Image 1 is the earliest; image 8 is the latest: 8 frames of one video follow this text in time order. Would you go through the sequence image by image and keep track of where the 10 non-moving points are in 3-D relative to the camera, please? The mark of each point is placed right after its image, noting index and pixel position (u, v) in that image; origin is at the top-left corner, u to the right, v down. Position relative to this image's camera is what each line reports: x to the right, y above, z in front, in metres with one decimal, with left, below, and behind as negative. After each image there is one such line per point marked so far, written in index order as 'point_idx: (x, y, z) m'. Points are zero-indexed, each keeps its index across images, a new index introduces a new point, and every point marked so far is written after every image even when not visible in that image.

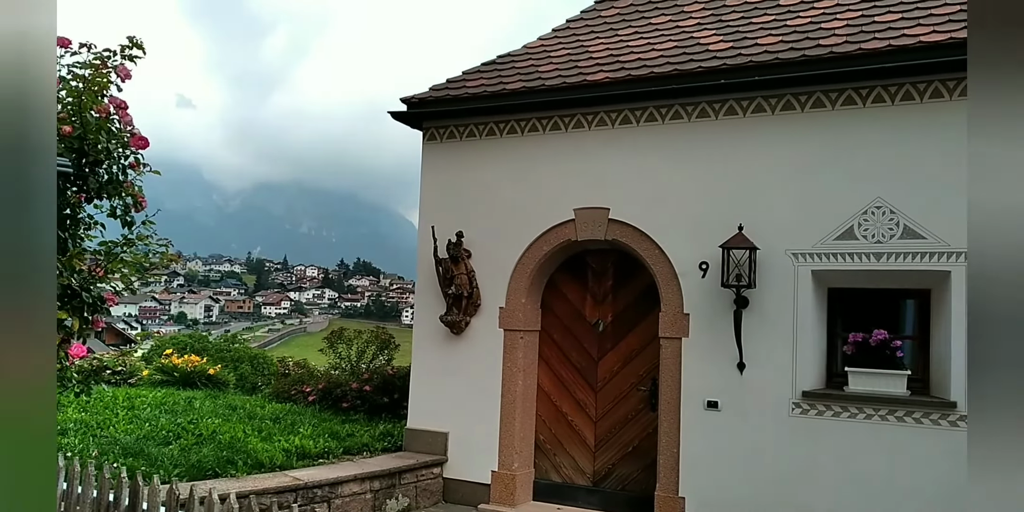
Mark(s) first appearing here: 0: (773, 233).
0: (+2.2, +0.2, +5.4) m
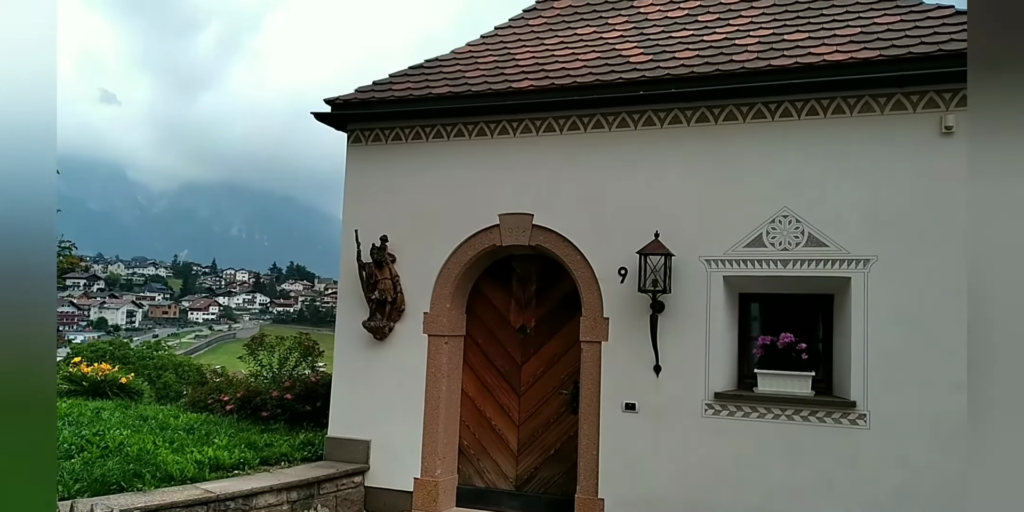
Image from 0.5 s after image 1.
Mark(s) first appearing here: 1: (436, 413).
0: (+1.5, +0.1, +5.6) m
1: (-0.7, -1.4, +6.1) m
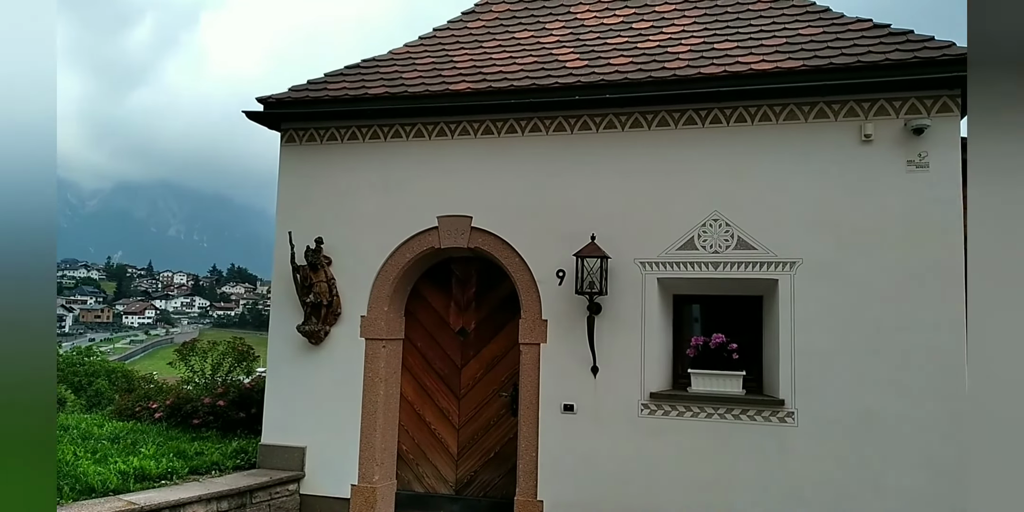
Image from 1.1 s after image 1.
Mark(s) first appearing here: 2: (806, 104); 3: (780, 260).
0: (+1.0, +0.1, +5.7) m
1: (-1.3, -1.5, +6.0) m
2: (+2.4, +1.3, +5.5) m
3: (+2.2, 0.0, +5.4) m
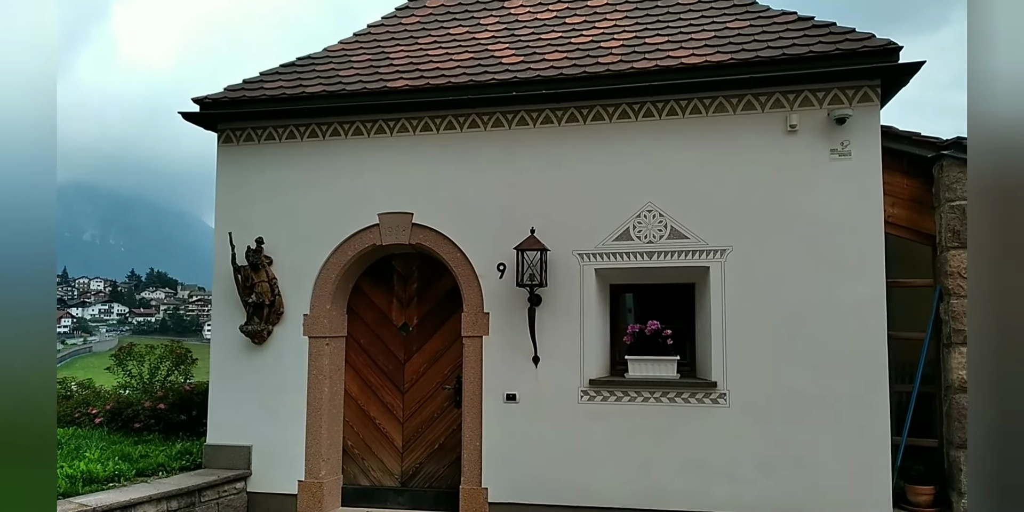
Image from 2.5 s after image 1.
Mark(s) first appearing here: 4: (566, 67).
0: (+0.4, +0.2, +5.8) m
1: (-1.8, -1.4, +6.0) m
2: (+1.9, +1.4, +5.6) m
3: (+1.7, +0.1, +5.6) m
4: (+0.5, +1.7, +5.9) m
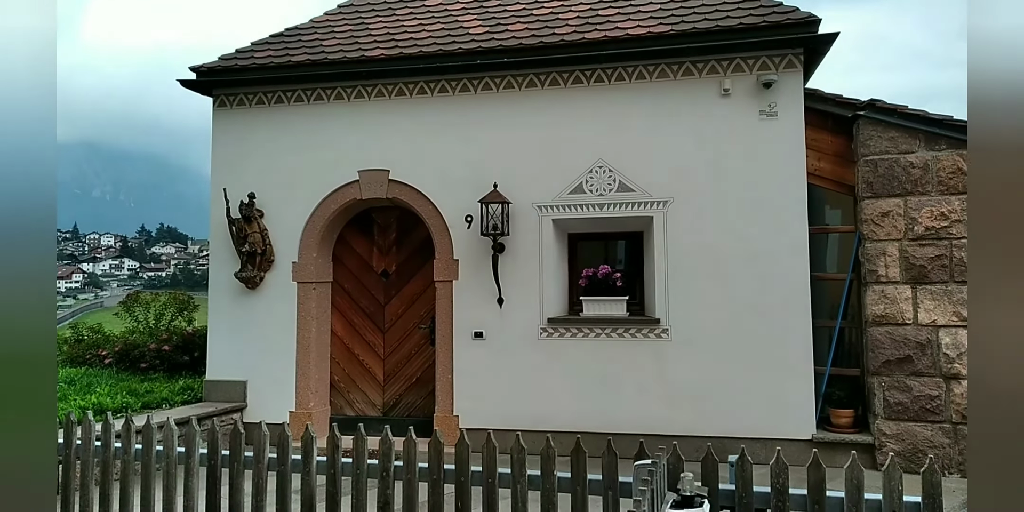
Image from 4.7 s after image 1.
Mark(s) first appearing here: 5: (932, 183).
0: (+0.1, +0.7, +6.5) m
1: (-2.1, -1.0, +6.7) m
2: (+1.6, +1.8, +6.3) m
3: (+1.4, +0.5, +6.3) m
4: (+0.1, +2.2, +6.5) m
5: (+3.7, +0.6, +5.7) m
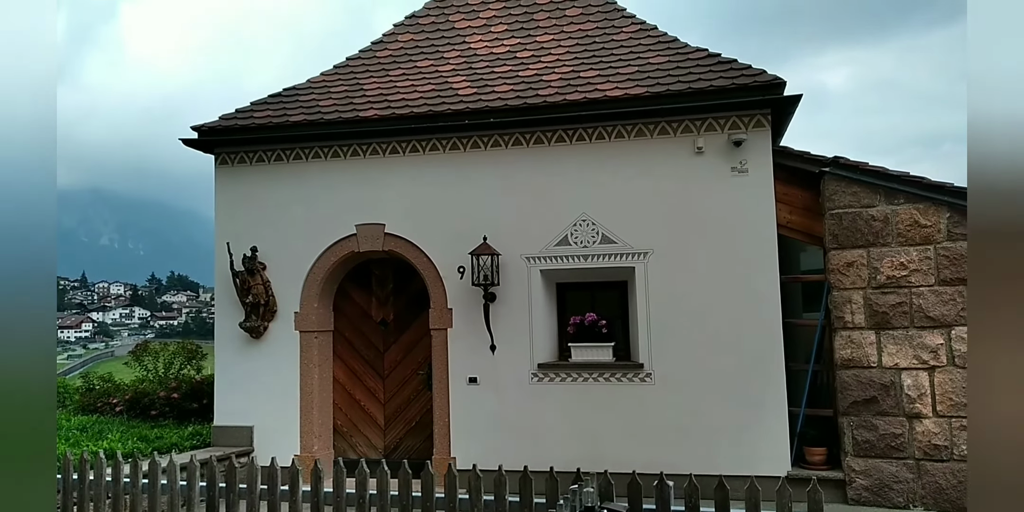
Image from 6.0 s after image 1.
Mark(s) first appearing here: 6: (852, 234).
0: (0.0, +0.1, +6.9) m
1: (-2.2, -1.5, +7.1) m
2: (+1.4, +1.4, +6.7) m
3: (+1.3, 0.0, +6.7) m
4: (0.0, +1.7, +7.0) m
5: (+3.6, +0.2, +6.2) m
6: (+3.2, +0.2, +6.3) m
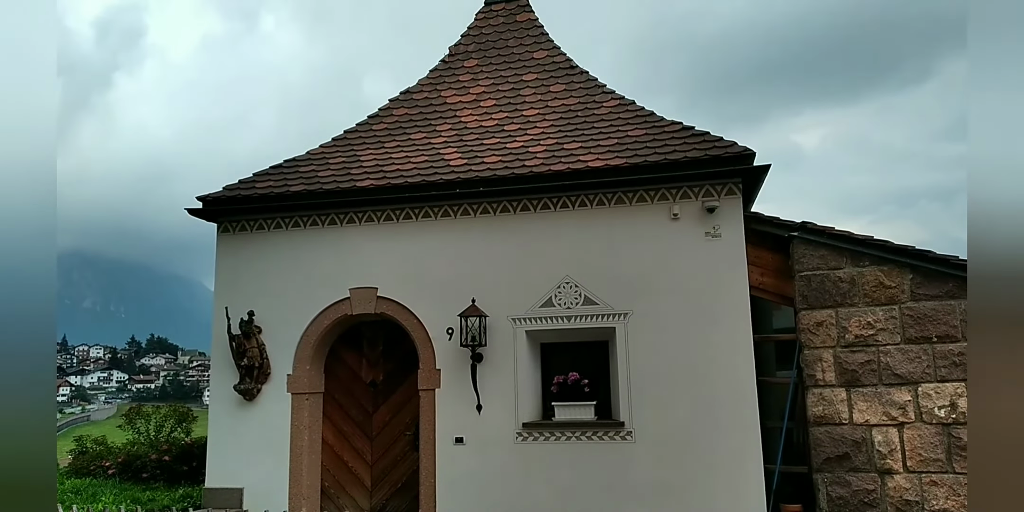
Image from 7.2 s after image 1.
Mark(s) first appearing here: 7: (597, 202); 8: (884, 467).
0: (-0.2, -0.5, +7.2) m
1: (-2.3, -2.2, +7.2) m
2: (+1.3, +0.7, +7.1) m
3: (+1.1, -0.6, +7.0) m
4: (-0.2, +1.0, +7.4) m
5: (+3.4, -0.4, +6.5) m
6: (+3.1, -0.4, +6.6) m
7: (+0.9, +0.6, +7.2) m
8: (+3.5, -2.0, +6.1) m
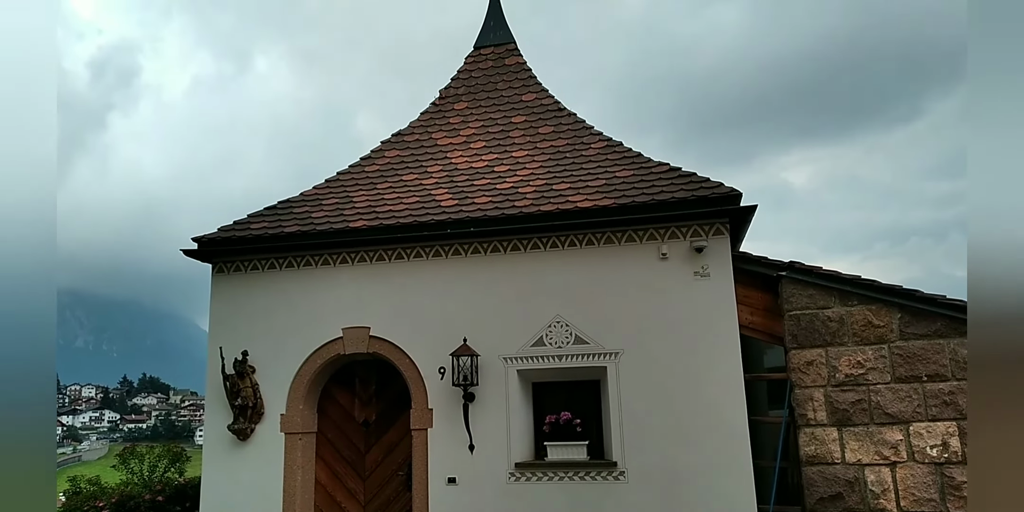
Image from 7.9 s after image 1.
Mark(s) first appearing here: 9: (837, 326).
0: (-0.2, -1.0, +7.3) m
1: (-2.4, -2.7, +7.2) m
2: (+1.2, +0.3, +7.2) m
3: (+1.0, -1.0, +7.0) m
4: (-0.2, +0.5, +7.5) m
5: (+3.3, -0.8, +6.5) m
6: (+3.0, -0.8, +6.6) m
7: (+0.8, +0.2, +7.3) m
8: (+3.4, -2.3, +6.1) m
9: (+3.2, -0.7, +6.5) m
